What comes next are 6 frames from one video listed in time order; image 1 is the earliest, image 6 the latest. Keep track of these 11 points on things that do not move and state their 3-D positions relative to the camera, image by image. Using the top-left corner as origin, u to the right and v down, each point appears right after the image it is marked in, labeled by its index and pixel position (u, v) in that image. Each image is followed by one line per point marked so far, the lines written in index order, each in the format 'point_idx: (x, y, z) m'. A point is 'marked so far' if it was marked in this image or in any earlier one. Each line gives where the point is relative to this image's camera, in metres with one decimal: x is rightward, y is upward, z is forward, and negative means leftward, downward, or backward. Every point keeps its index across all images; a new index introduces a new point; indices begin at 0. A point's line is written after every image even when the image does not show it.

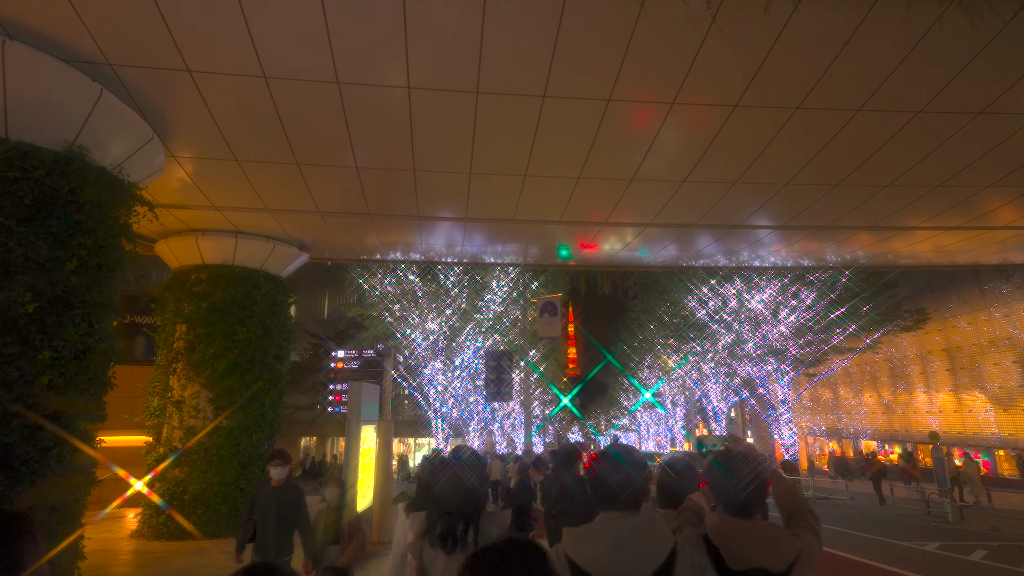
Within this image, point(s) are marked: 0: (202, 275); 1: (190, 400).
0: (-5.1, +0.2, +9.0) m
1: (-5.0, -1.7, +8.6) m
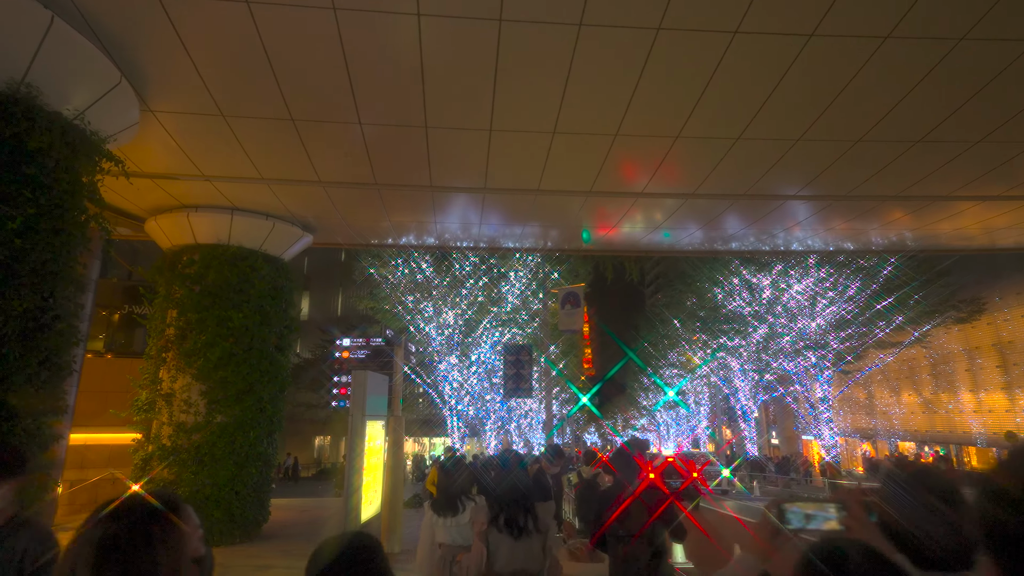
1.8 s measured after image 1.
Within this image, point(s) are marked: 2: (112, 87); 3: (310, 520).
0: (-4.7, +0.5, +8.2) m
1: (-4.7, -1.5, +7.8) m
2: (-3.7, +1.8, +5.0) m
3: (-3.7, -4.3, +10.2) m
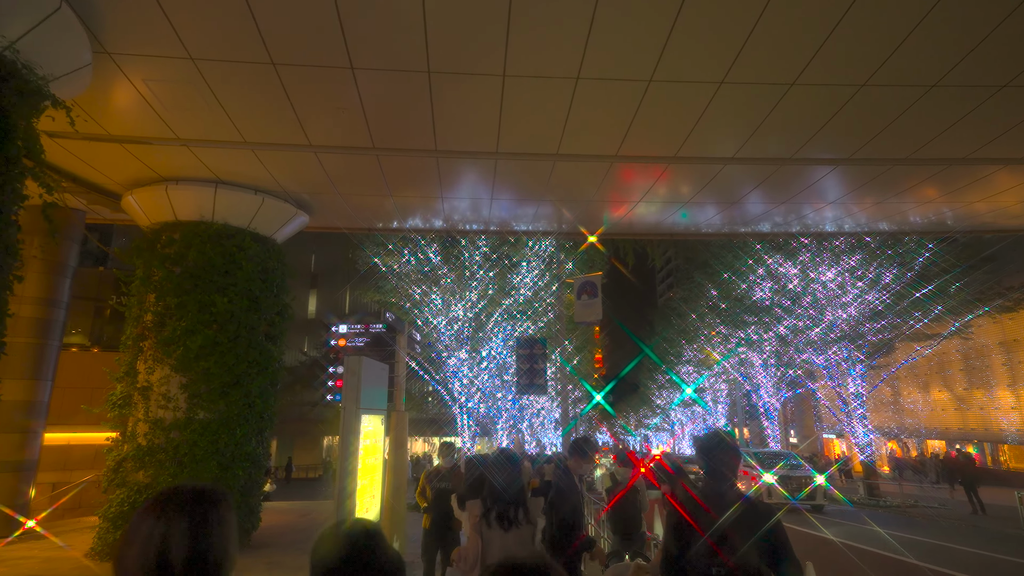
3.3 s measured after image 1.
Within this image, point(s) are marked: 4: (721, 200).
0: (-4.5, +0.7, +7.4) m
1: (-4.5, -1.2, +7.0) m
2: (-3.5, +2.1, +4.2) m
3: (-3.5, -4.0, +9.4) m
4: (+3.7, +1.6, +10.0) m
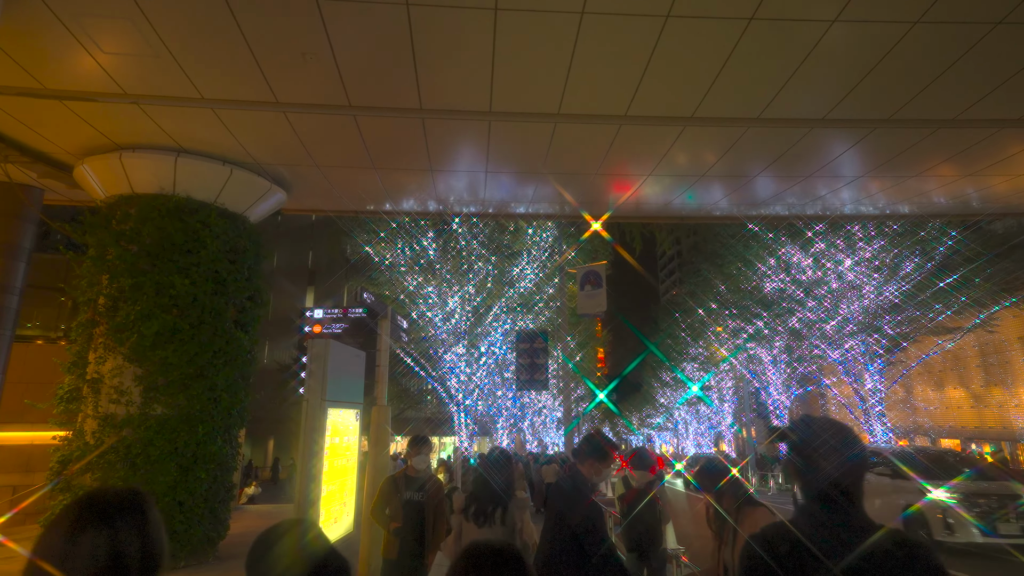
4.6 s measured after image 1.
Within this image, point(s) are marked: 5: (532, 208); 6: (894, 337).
0: (-4.5, +0.9, +6.6) m
1: (-4.5, -1.0, +6.2) m
2: (-3.6, +2.3, +3.5) m
3: (-3.5, -3.8, +8.6) m
4: (+3.6, +1.8, +9.2) m
5: (+0.4, +1.5, +10.1) m
6: (+11.6, -1.5, +16.9) m
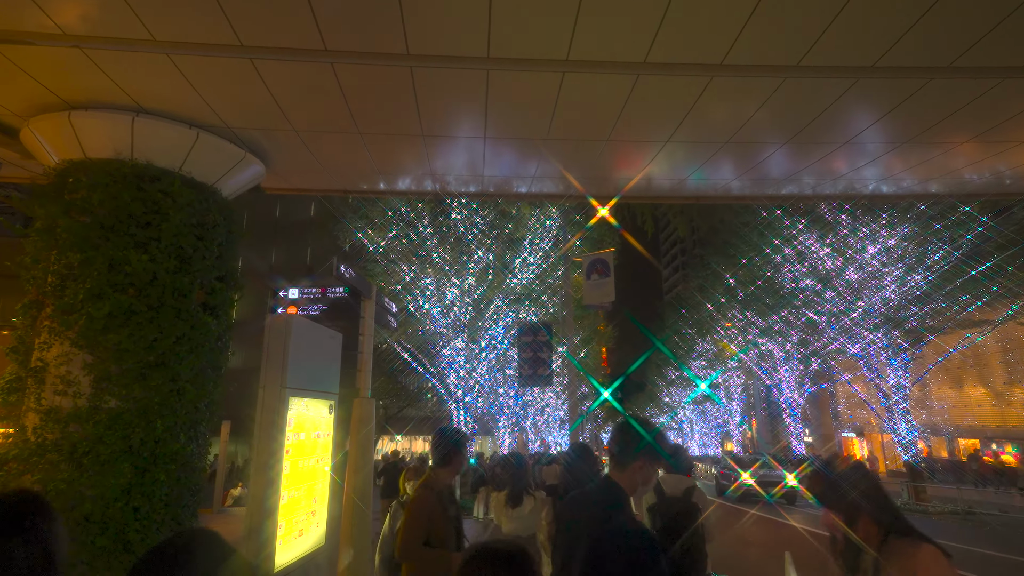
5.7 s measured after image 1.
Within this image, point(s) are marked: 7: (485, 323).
0: (-4.5, +1.2, +5.8) m
1: (-4.5, -0.8, +5.4) m
2: (-3.6, +2.6, +2.7) m
3: (-3.5, -3.6, +7.8) m
4: (+3.7, +2.1, +8.4) m
5: (+0.4, +1.7, +9.3) m
6: (+11.7, -1.3, +16.1) m
7: (-0.8, -1.0, +15.6) m
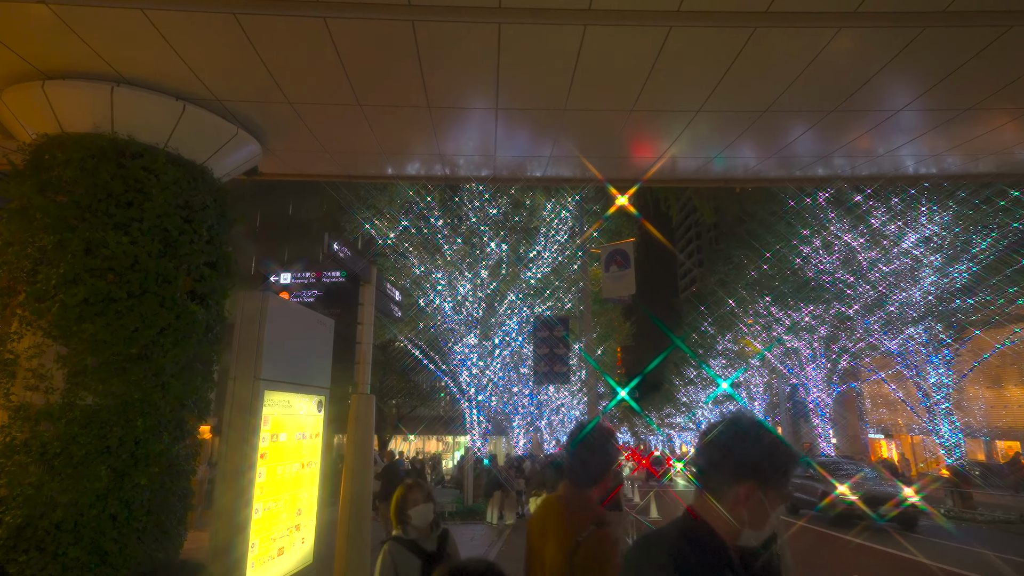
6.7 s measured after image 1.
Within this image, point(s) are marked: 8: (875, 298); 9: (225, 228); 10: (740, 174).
0: (-4.4, +1.3, +5.4) m
1: (-4.4, -0.6, +5.0) m
2: (-3.5, +2.7, +2.2) m
3: (-3.3, -3.4, +7.3) m
4: (+3.9, +2.2, +7.7) m
5: (+0.6, +1.9, +8.7) m
6: (+12.1, -1.1, +15.2) m
7: (-0.4, -0.8, +15.0) m
8: (+10.0, -0.5, +15.8) m
9: (-3.2, +0.7, +6.2) m
10: (+4.0, +1.9, +9.4) m
